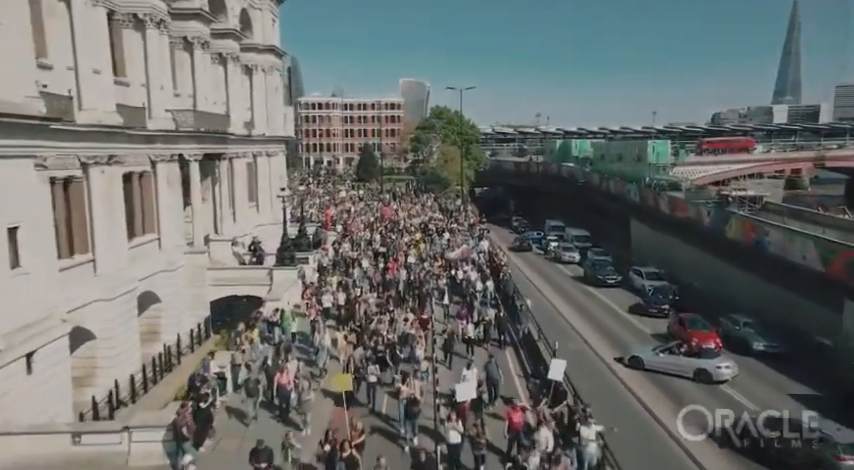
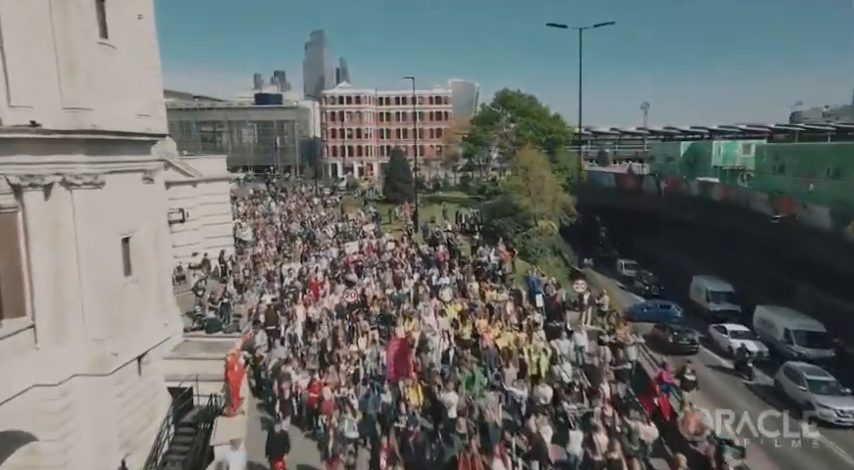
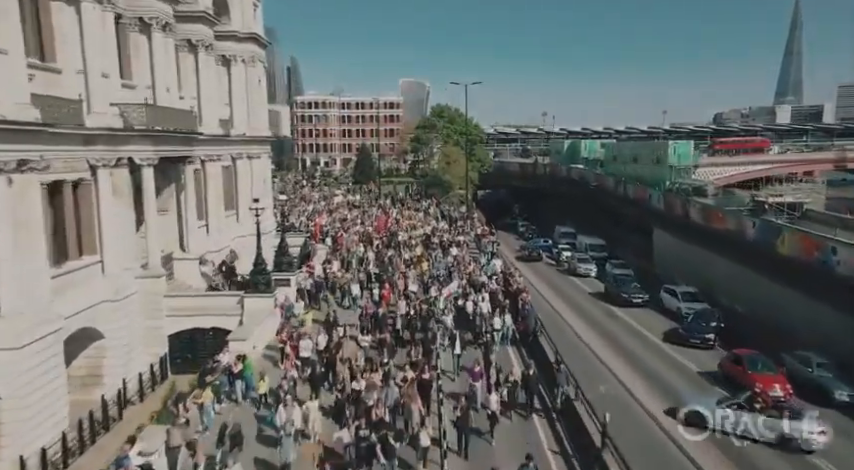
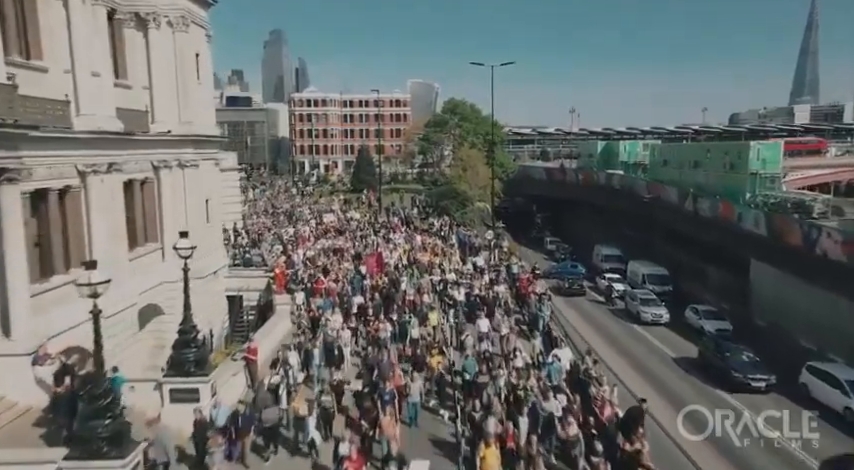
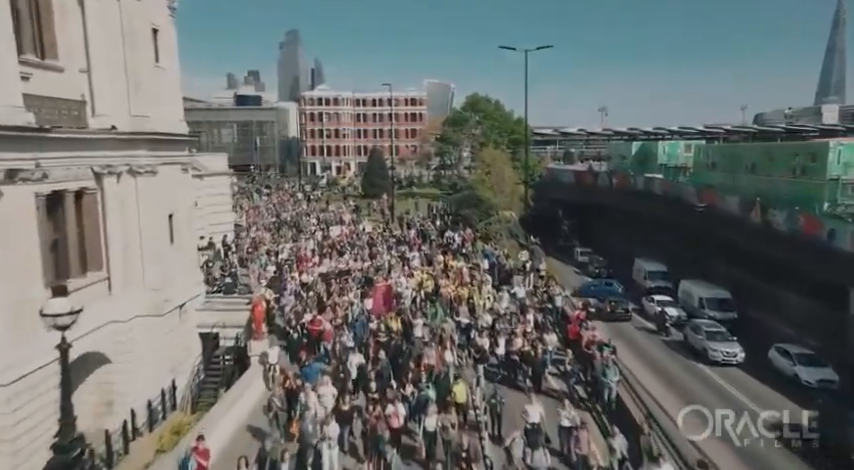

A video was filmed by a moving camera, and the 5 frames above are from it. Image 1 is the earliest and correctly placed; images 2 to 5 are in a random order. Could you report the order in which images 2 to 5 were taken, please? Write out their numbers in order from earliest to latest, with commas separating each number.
3, 4, 5, 2
